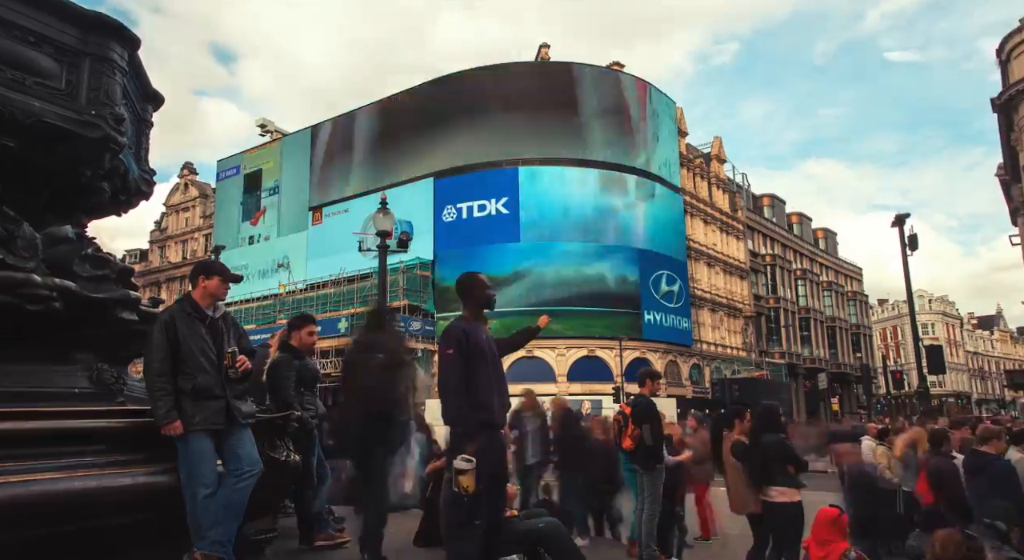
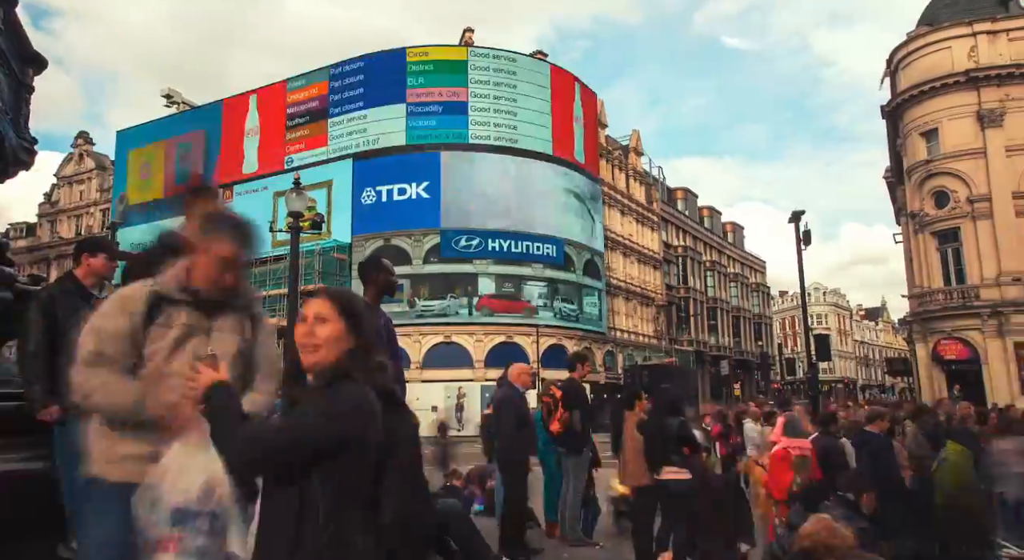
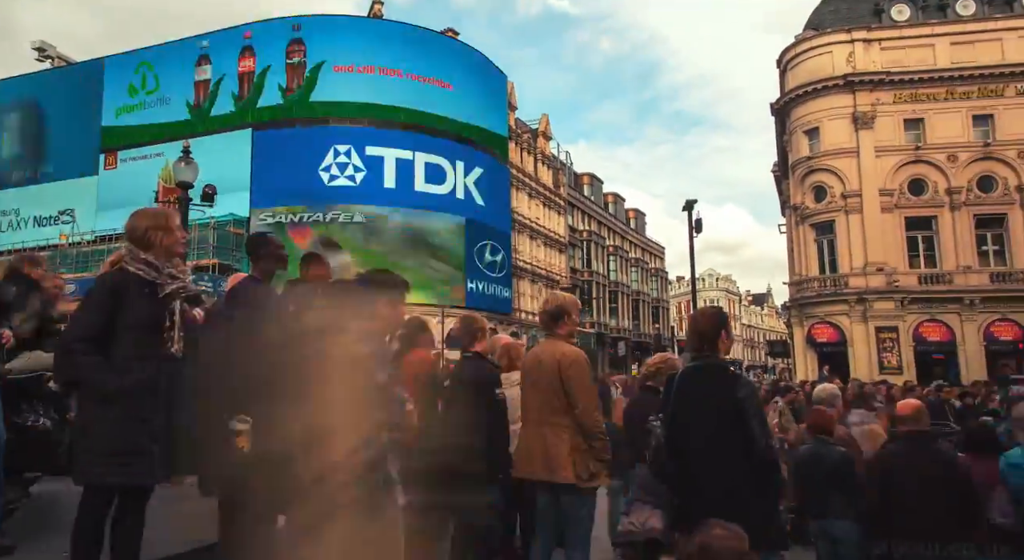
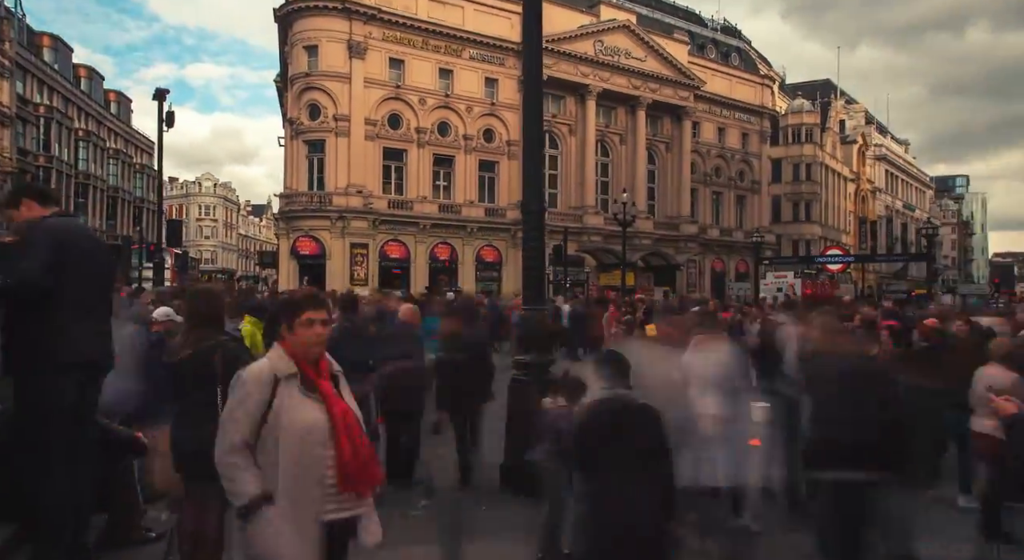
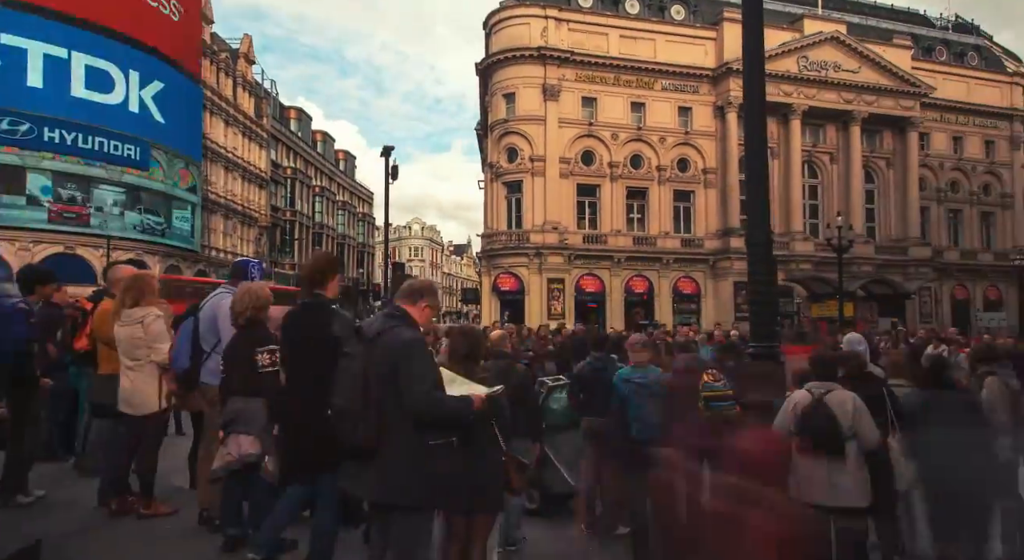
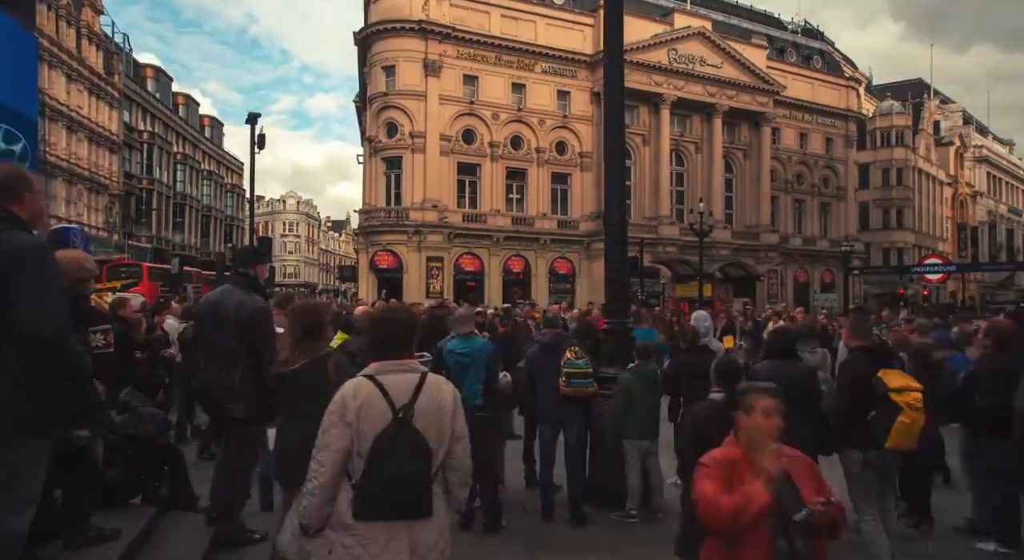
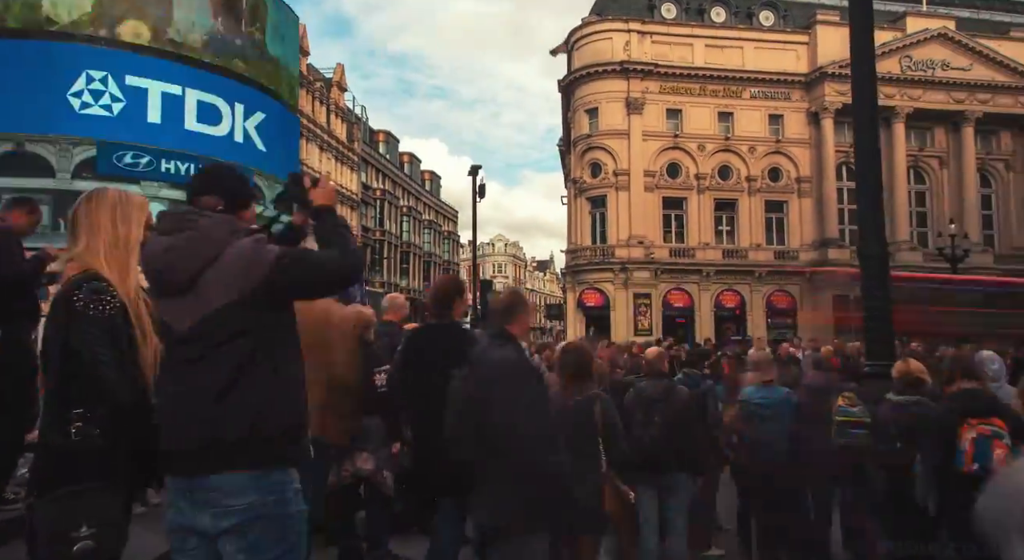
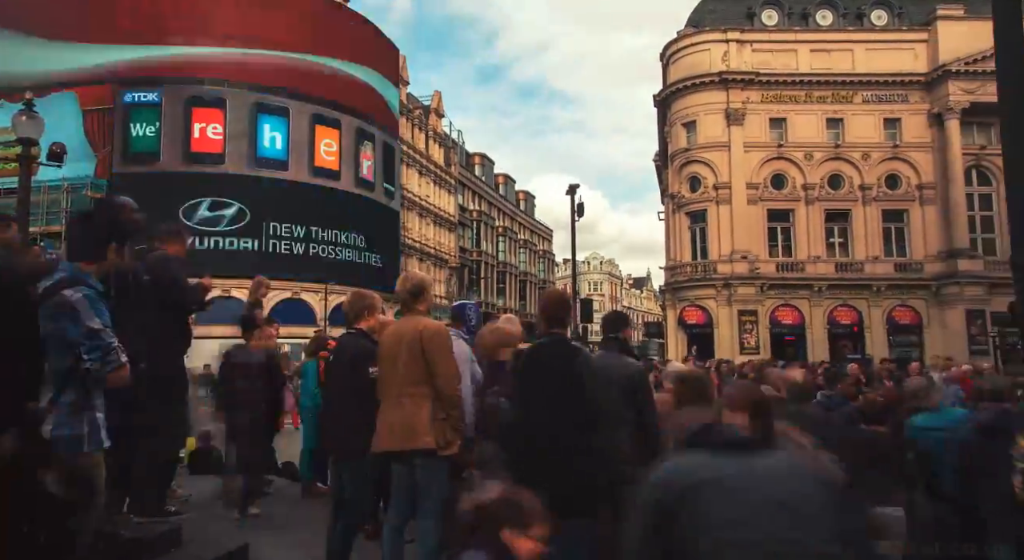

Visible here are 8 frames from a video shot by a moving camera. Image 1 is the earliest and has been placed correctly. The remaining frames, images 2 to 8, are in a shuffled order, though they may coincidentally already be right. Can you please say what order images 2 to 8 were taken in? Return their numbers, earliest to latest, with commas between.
2, 3, 8, 7, 5, 6, 4
